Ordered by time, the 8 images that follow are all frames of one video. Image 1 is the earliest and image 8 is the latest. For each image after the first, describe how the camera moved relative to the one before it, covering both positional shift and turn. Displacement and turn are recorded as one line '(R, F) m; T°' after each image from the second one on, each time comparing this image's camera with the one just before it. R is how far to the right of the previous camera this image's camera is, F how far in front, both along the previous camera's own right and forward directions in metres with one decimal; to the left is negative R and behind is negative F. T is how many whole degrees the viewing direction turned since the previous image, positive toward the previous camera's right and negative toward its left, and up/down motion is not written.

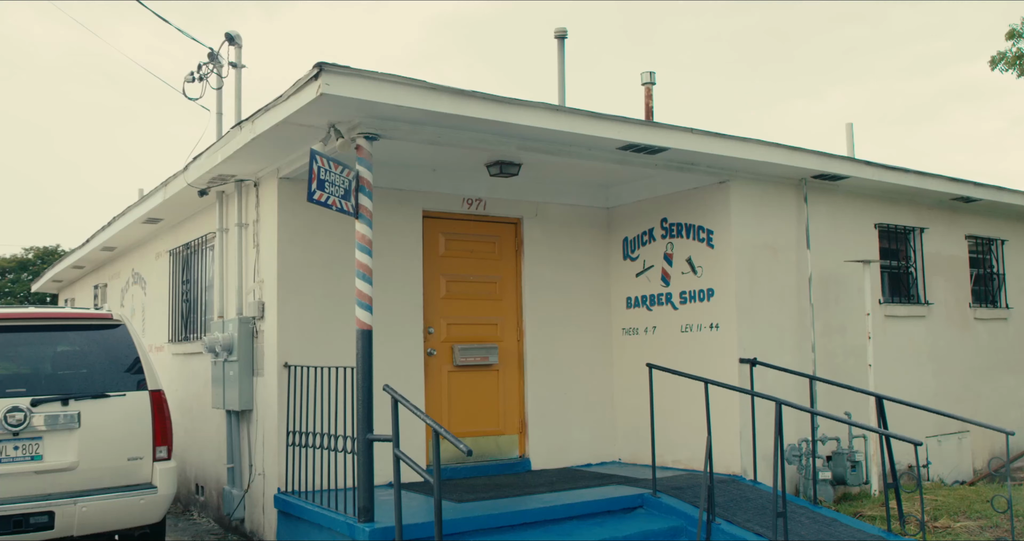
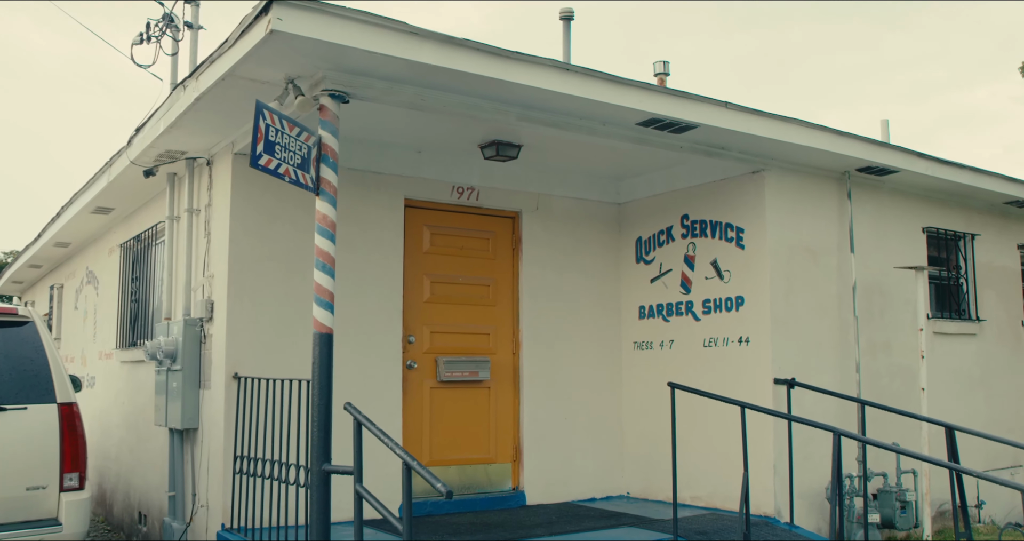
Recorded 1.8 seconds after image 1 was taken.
(0.0, +1.1) m; 0°
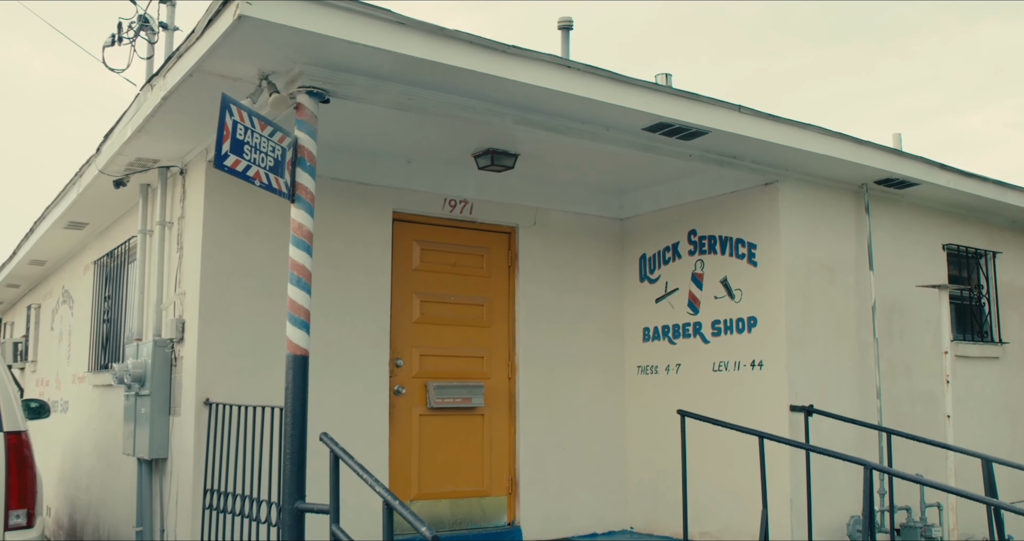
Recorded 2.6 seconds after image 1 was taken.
(0.0, +0.5) m; 0°
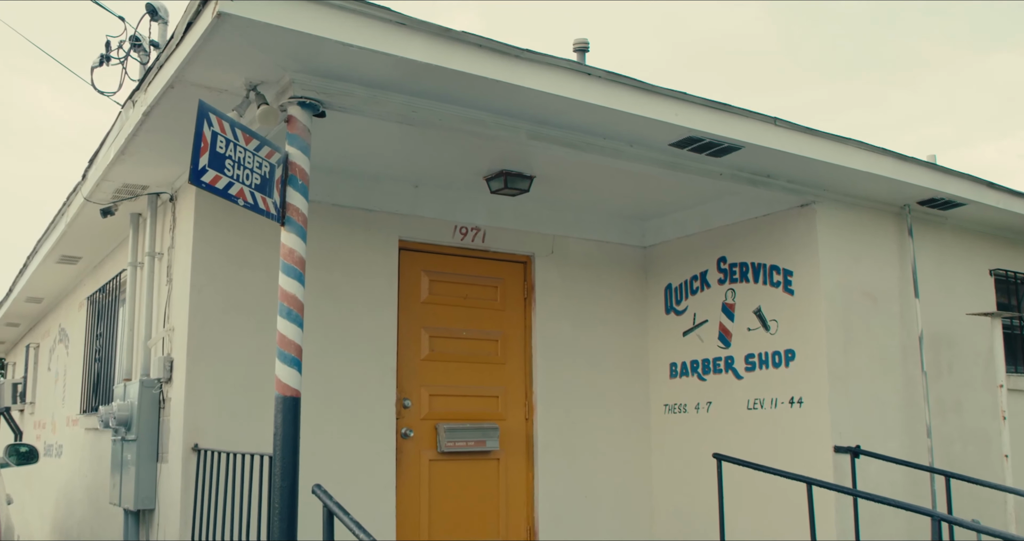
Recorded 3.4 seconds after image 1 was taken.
(0.0, +0.5) m; -1°
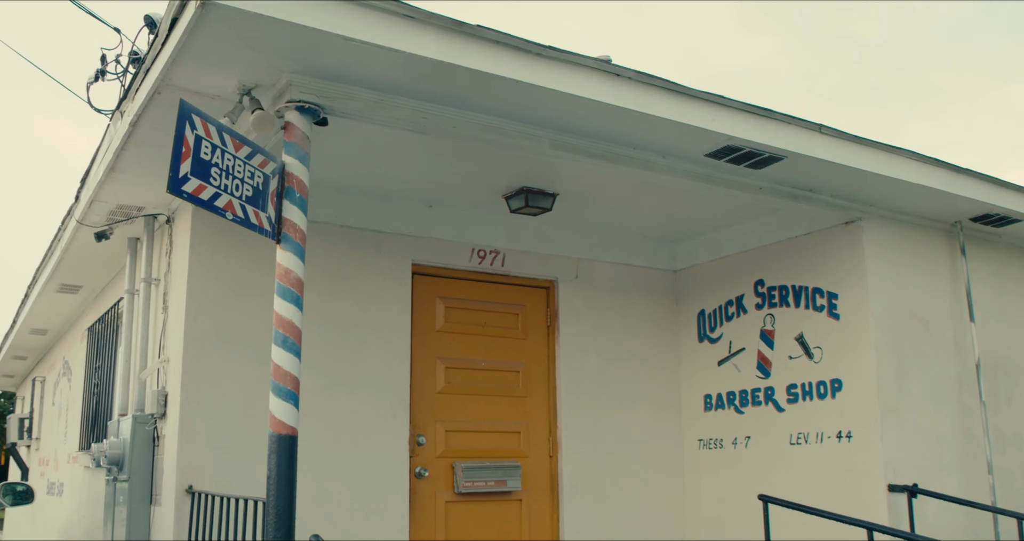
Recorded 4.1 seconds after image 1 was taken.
(0.0, +0.4) m; -1°
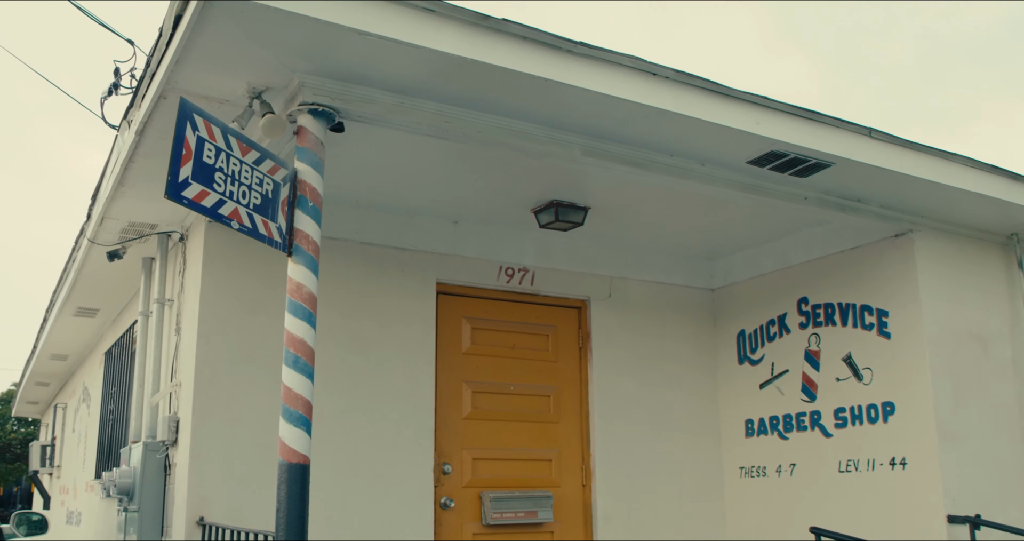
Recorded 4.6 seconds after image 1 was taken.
(0.0, +0.3) m; -2°
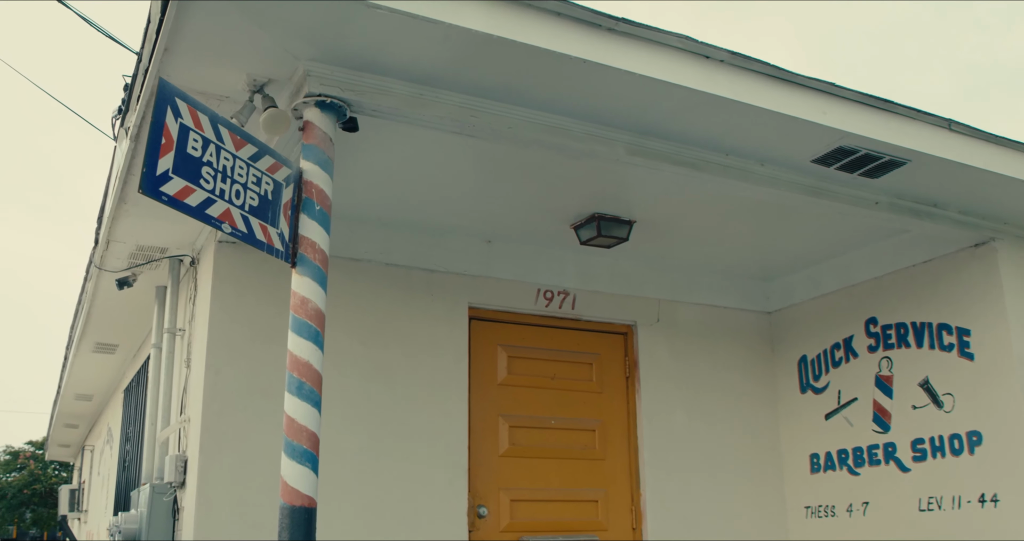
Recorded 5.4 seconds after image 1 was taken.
(0.0, +0.4) m; -2°
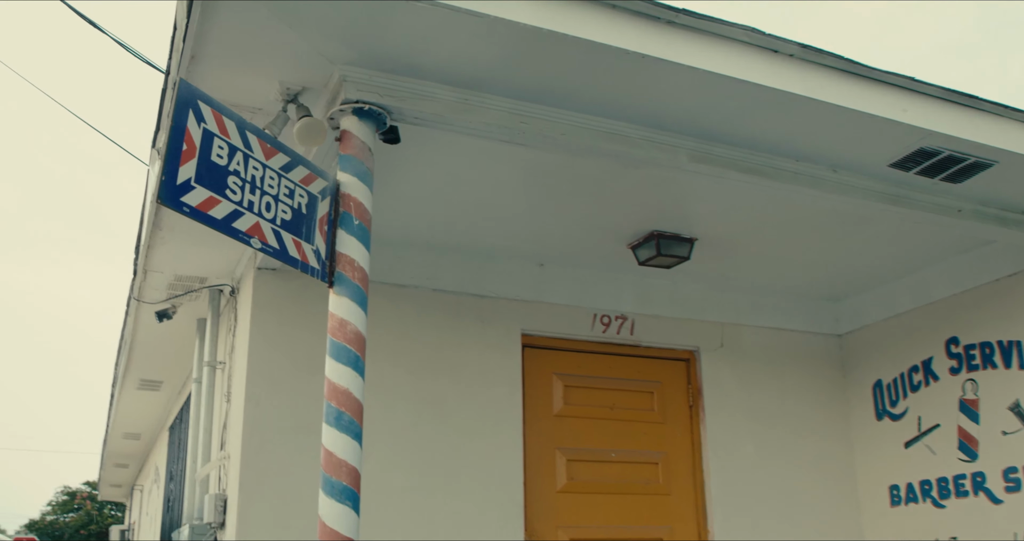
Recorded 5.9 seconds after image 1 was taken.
(0.0, +0.2) m; -3°
